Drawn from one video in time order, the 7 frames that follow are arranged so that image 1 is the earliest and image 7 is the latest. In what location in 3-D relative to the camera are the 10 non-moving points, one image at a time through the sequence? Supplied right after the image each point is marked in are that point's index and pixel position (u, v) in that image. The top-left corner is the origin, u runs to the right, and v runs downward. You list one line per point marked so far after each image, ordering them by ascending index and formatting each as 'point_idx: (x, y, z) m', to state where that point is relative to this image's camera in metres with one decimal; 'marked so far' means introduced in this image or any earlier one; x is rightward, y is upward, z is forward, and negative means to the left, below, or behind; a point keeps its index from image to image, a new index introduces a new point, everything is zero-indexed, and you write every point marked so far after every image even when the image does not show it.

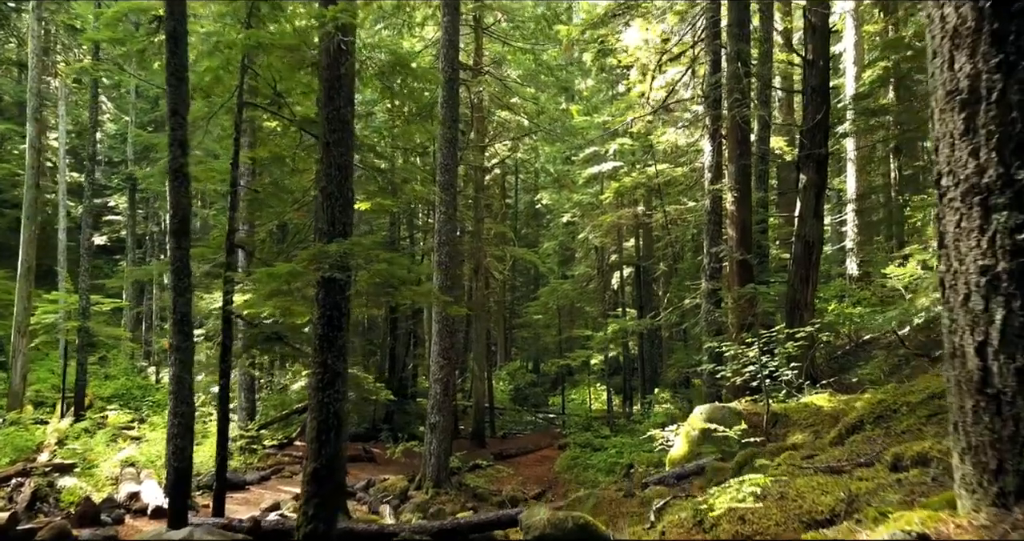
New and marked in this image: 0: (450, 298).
0: (-1.2, -0.5, +13.5) m
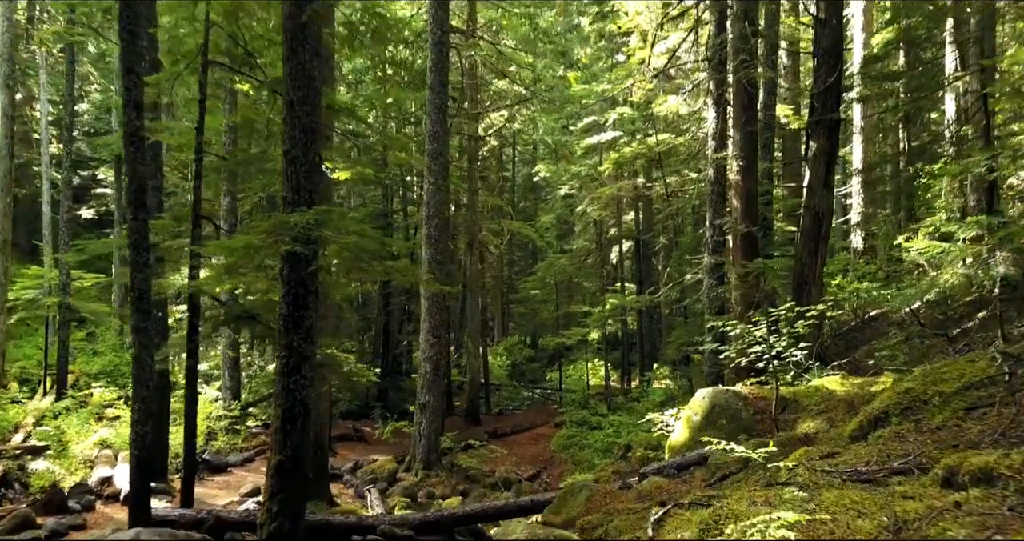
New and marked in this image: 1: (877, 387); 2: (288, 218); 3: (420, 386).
0: (-1.3, -0.1, +12.9) m
1: (+3.2, -1.0, +6.3) m
2: (-1.7, +0.4, +5.5) m
3: (-1.6, -2.0, +12.8) m
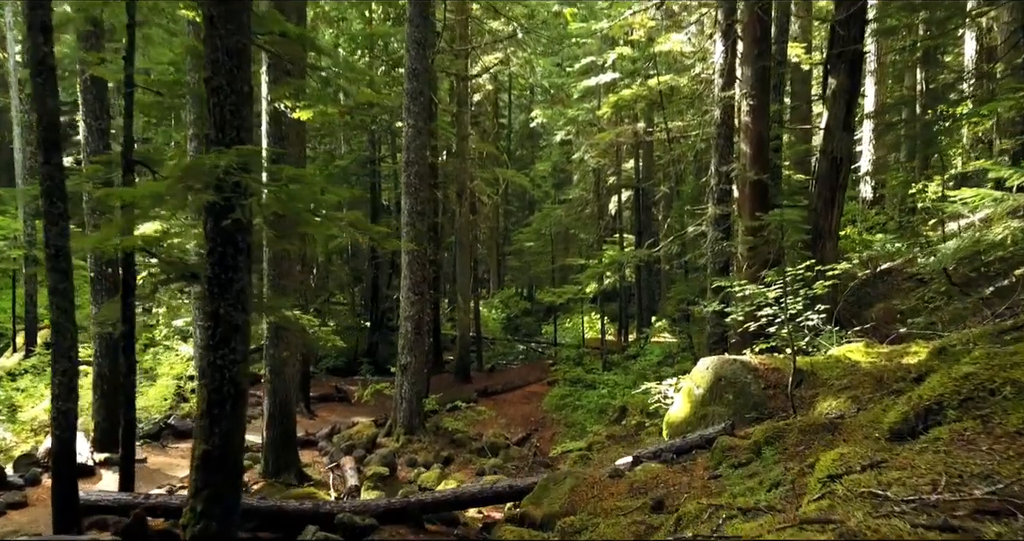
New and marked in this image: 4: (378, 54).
0: (-1.5, +0.7, +11.9) m
1: (+3.0, -0.7, +5.4) m
2: (-1.9, +0.7, +4.5) m
3: (-1.8, -1.3, +12.0) m
4: (-2.9, +4.7, +15.8) m
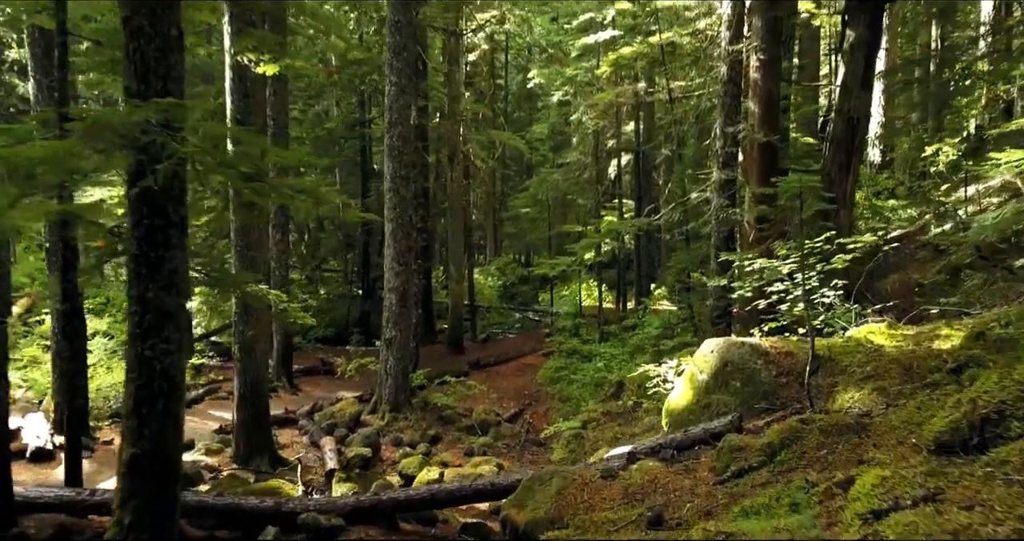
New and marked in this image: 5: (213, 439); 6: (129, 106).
0: (-1.6, +1.2, +11.2) m
1: (+2.9, -0.5, +4.7) m
2: (-2.0, +0.8, +3.8) m
3: (-1.9, -0.8, +11.3) m
4: (-3.1, +5.4, +14.9) m
5: (-3.8, -2.1, +9.2) m
6: (-2.1, +0.9, +4.1) m
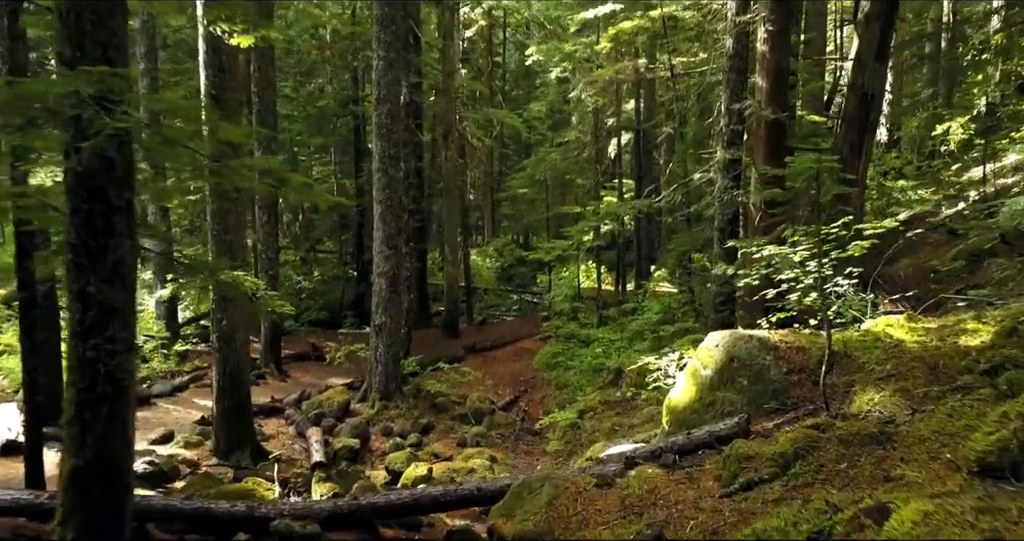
0: (-1.7, +1.5, +10.7) m
1: (+2.8, -0.5, +4.3) m
2: (-2.1, +0.8, +3.3) m
3: (-2.0, -0.5, +10.9) m
4: (-3.1, +5.7, +14.3) m
5: (-3.8, -1.9, +8.8) m
6: (-2.2, +1.0, +3.6) m
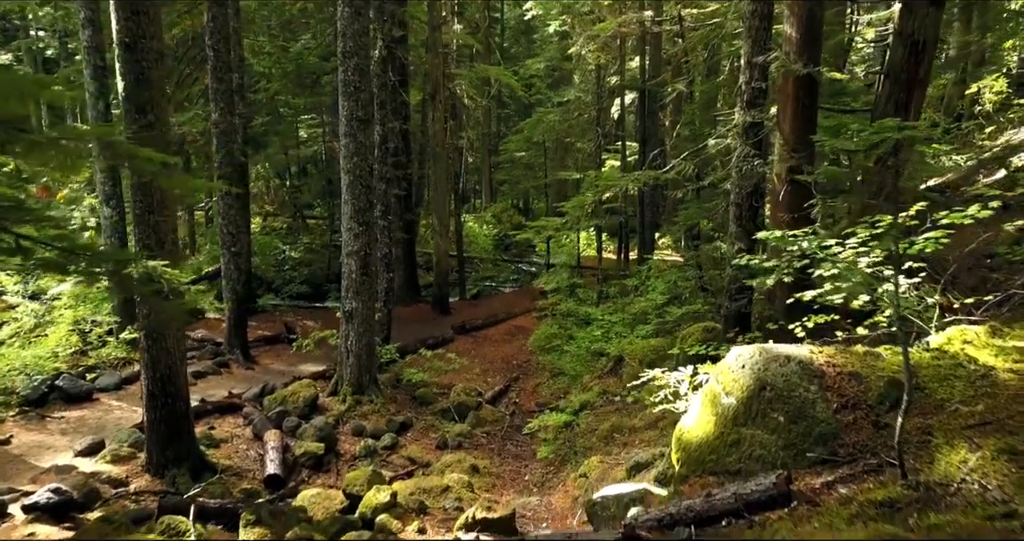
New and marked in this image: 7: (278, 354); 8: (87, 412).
0: (-1.9, +1.7, +9.4) m
1: (+2.6, -0.5, +3.1) m
2: (-2.3, +0.7, +2.0) m
3: (-2.2, -0.2, +9.7) m
4: (-3.3, +6.2, +12.8) m
5: (-4.0, -1.7, +7.7) m
6: (-2.4, +0.9, +2.3) m
7: (-3.8, -1.3, +12.0) m
8: (-5.1, -1.7, +8.9) m
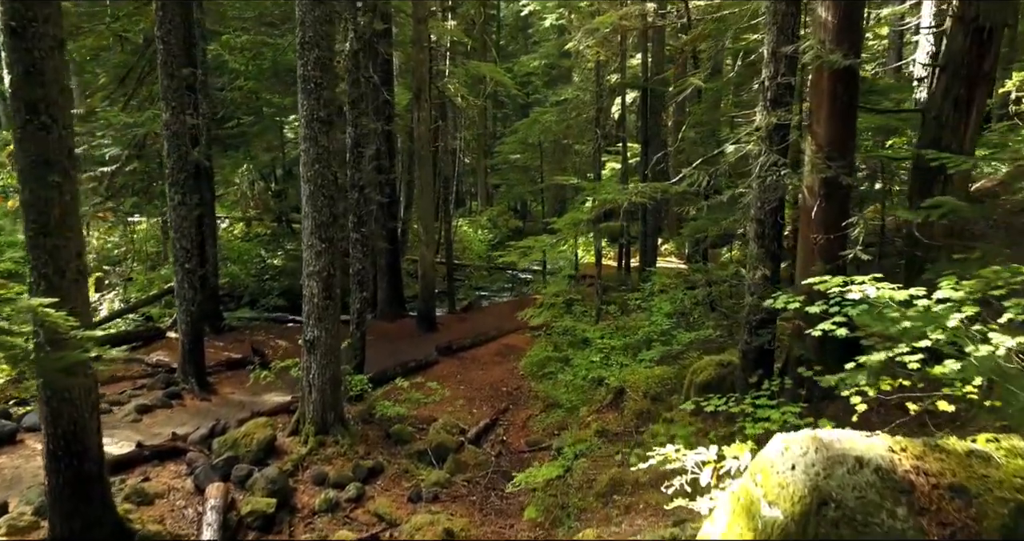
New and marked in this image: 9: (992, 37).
0: (-2.0, +1.5, +8.2) m
1: (+2.4, -0.8, +1.9) m
2: (-2.5, +0.5, +0.8) m
3: (-2.4, -0.5, +8.5) m
4: (-3.5, +5.9, +11.6) m
5: (-4.2, -2.0, +6.5) m
6: (-2.6, +0.6, +1.1) m
7: (-4.0, -1.6, +10.8) m
8: (-5.3, -2.0, +7.7) m
9: (+3.8, +1.8, +5.7) m
